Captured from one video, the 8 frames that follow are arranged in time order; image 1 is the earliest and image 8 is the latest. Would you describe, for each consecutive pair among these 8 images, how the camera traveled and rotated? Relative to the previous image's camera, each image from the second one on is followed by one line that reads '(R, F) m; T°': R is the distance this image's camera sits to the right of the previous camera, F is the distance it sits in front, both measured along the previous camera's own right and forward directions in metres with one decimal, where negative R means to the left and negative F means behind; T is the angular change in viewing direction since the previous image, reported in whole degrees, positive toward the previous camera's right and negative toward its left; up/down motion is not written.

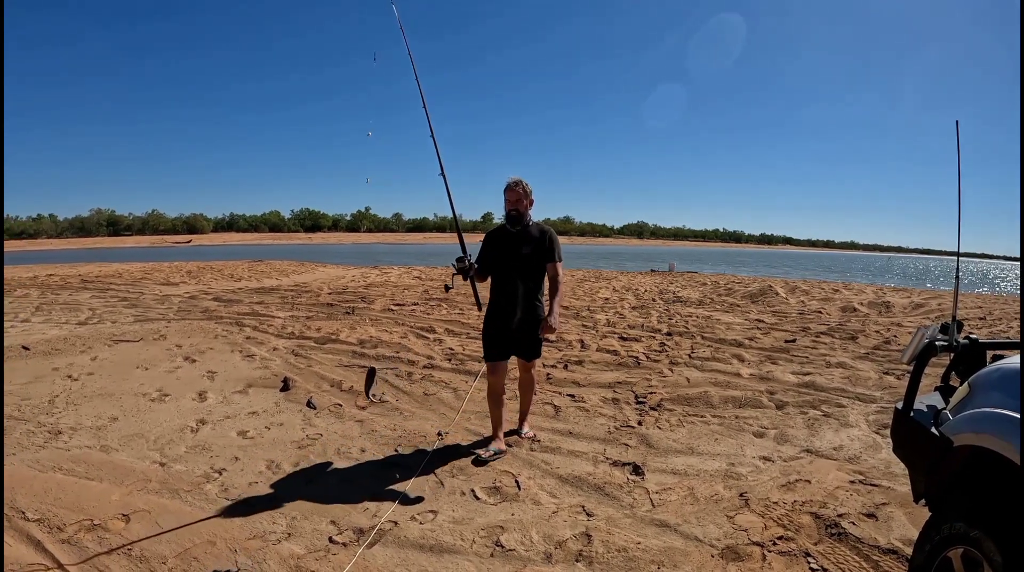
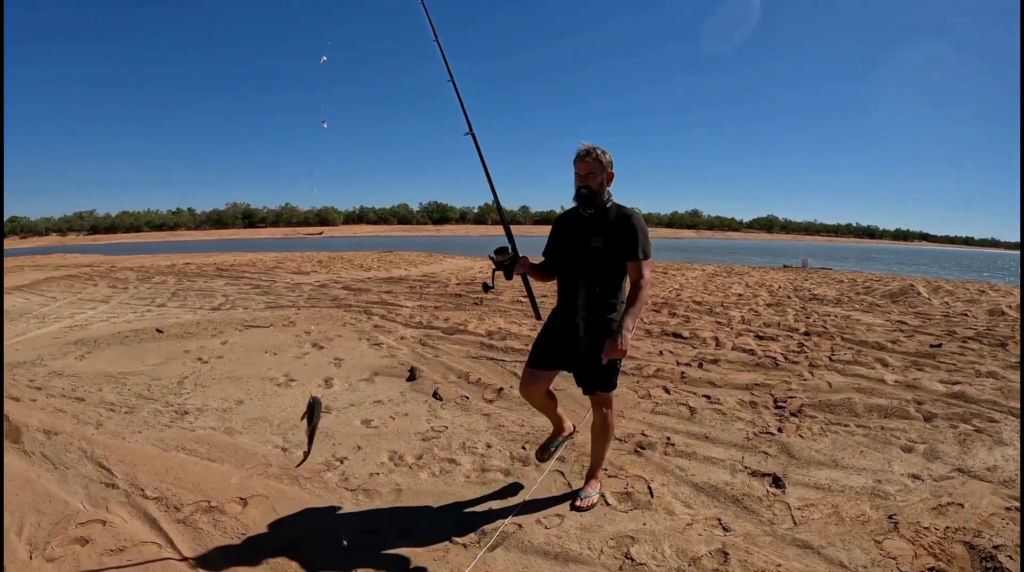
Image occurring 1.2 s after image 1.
(-0.4, +0.1) m; -4°
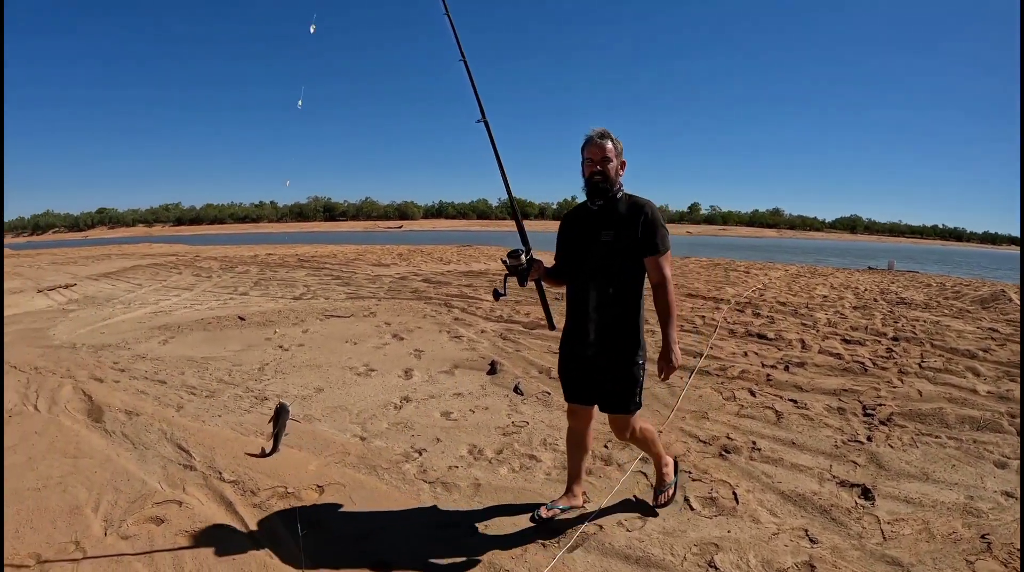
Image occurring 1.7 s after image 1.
(-0.2, 0.0) m; -2°
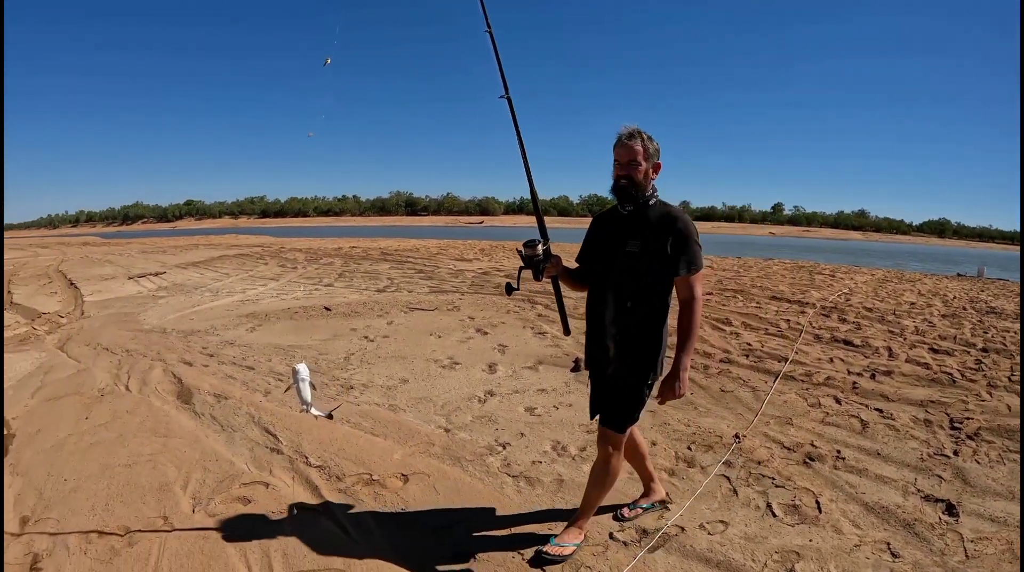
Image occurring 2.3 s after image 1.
(-0.3, 0.0) m; -2°
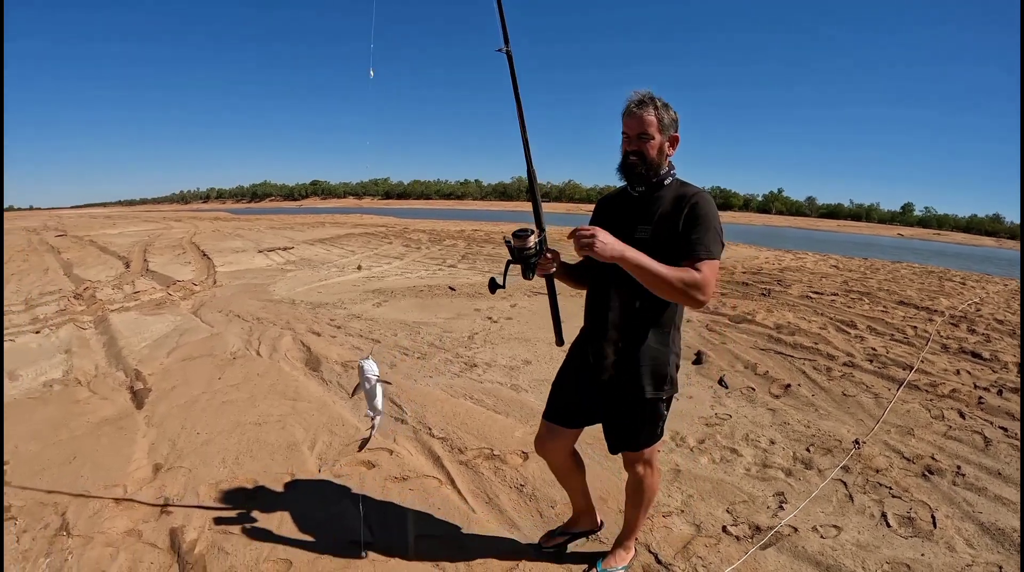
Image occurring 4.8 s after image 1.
(-0.4, -0.1) m; -3°
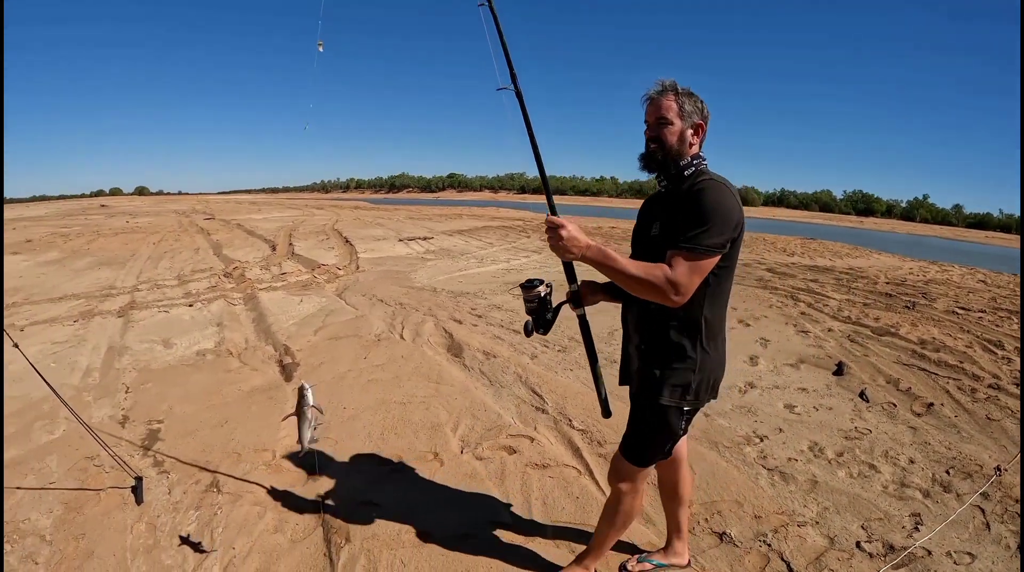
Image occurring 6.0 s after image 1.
(-0.5, -0.1) m; -3°
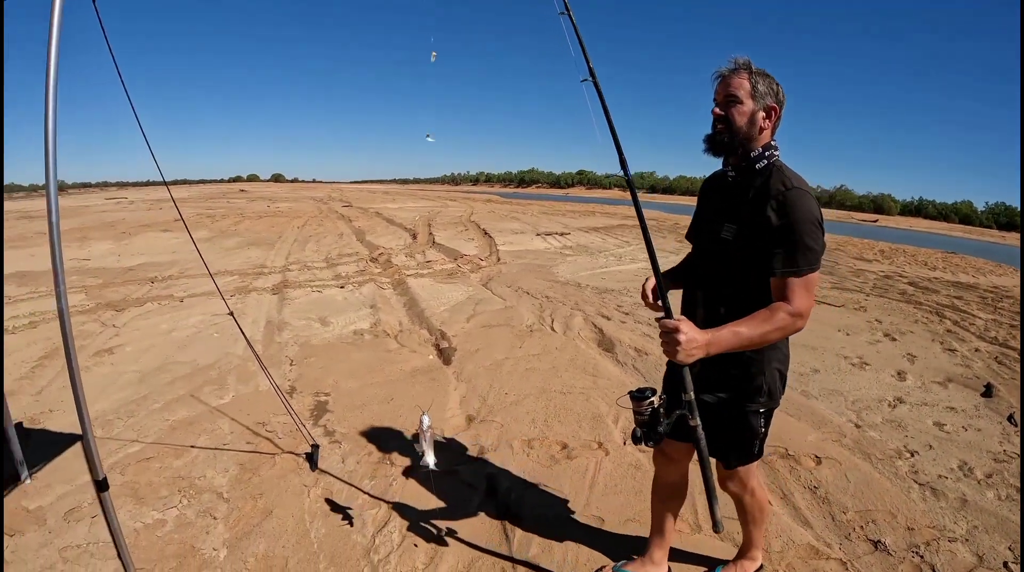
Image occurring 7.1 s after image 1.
(-0.7, -0.1) m; -1°
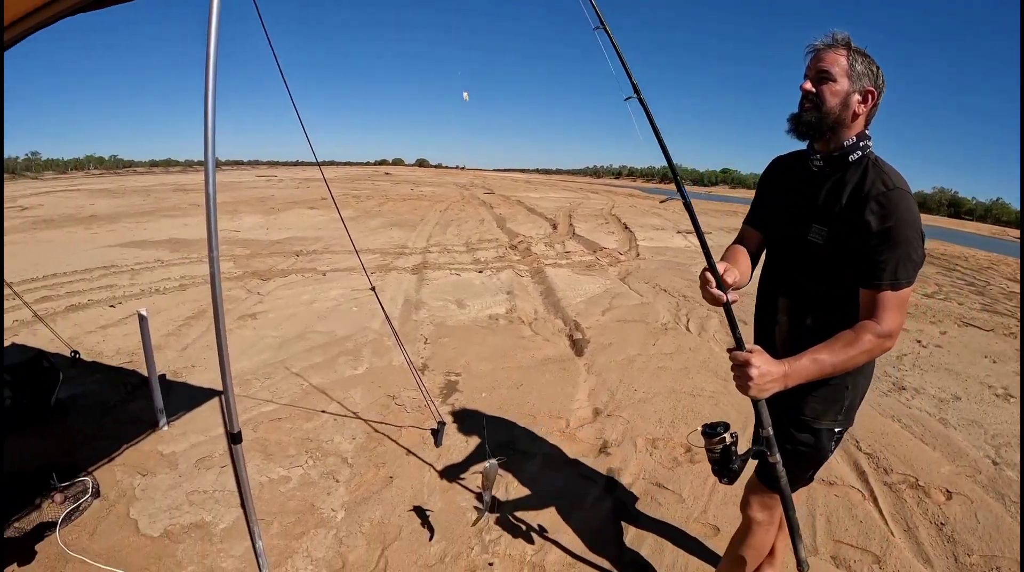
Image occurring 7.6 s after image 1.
(-0.5, -0.1) m; -5°
